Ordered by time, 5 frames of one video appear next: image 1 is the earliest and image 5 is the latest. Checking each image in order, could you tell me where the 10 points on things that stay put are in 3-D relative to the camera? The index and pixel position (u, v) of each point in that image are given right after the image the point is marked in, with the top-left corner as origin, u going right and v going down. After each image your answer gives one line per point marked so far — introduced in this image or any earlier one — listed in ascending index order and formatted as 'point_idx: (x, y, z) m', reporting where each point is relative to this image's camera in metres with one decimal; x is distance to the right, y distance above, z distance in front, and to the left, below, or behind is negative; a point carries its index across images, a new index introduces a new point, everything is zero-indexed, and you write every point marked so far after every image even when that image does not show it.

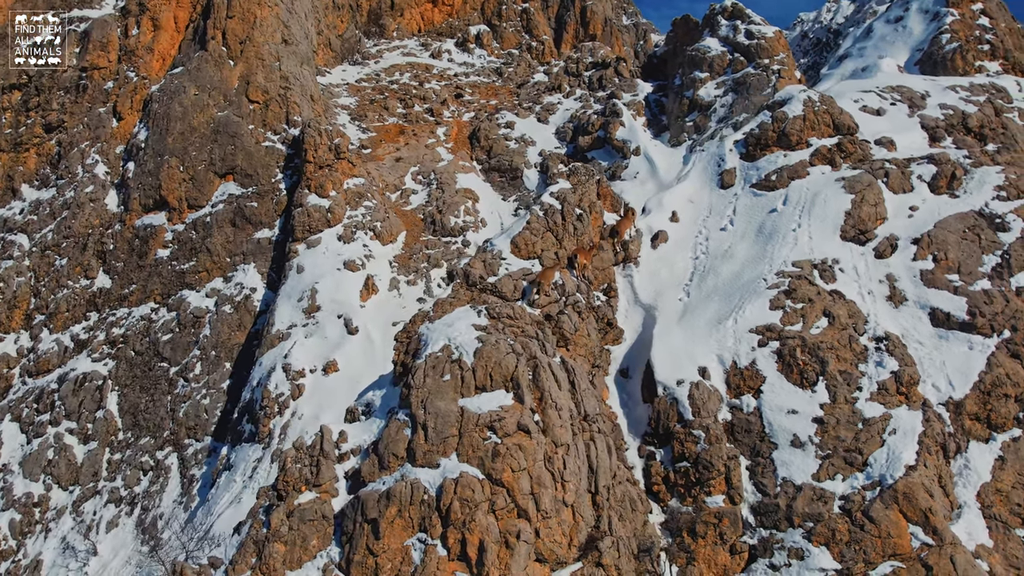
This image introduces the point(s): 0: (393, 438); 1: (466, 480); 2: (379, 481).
0: (-2.2, -2.7, +17.7) m
1: (-0.8, -3.2, +16.6) m
2: (-2.4, -3.4, +17.4) m
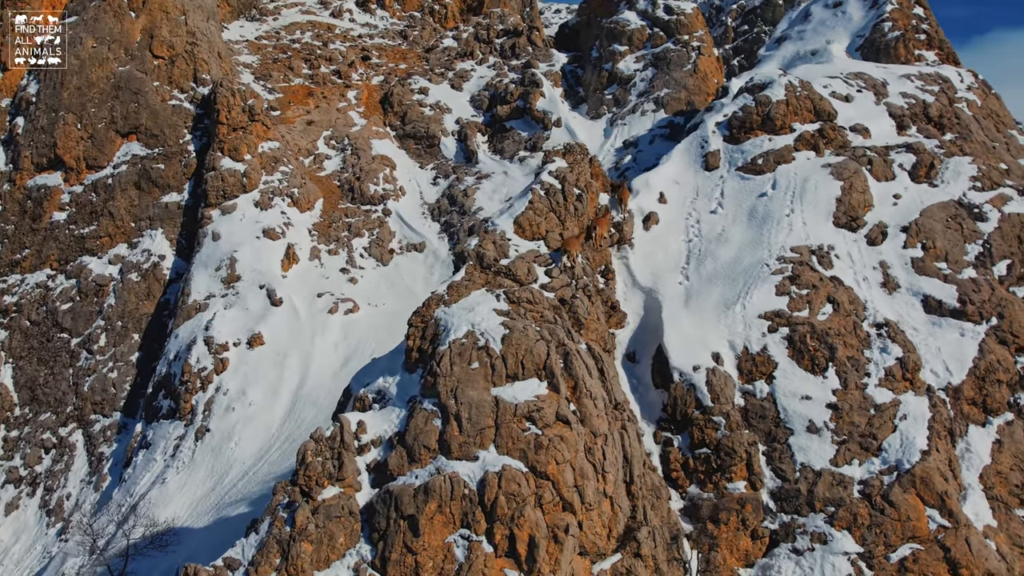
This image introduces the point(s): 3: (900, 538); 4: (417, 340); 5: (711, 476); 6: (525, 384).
0: (-1.6, -2.4, +17.0) m
1: (0.0, -3.0, +16.1) m
2: (-1.8, -3.1, +16.7) m
3: (+7.0, -4.5, +17.8) m
4: (-1.8, -1.0, +18.7) m
5: (+3.8, -3.6, +18.8) m
6: (+0.2, -1.7, +17.4) m
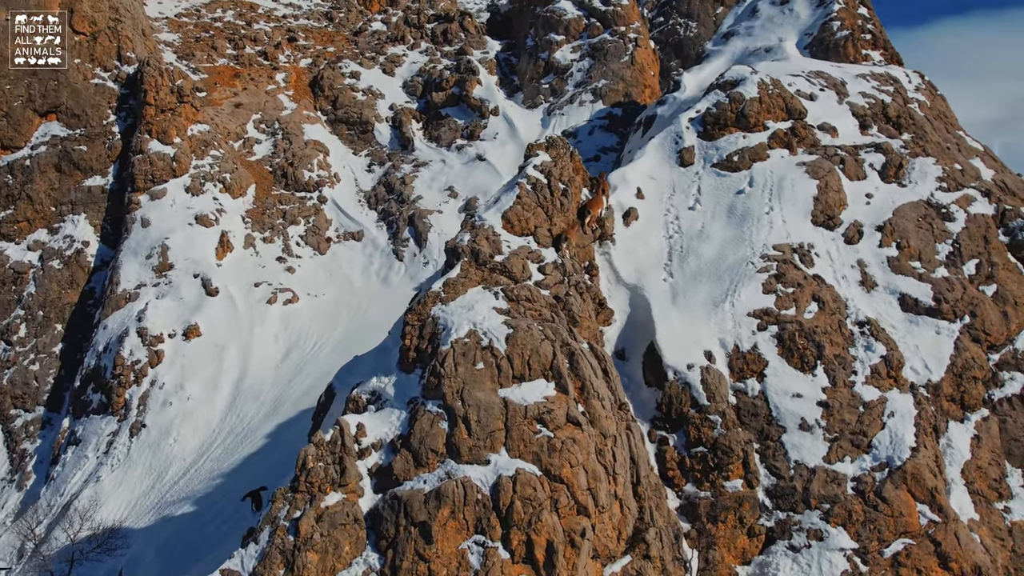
0: (-1.4, -2.4, +16.5) m
1: (+0.2, -3.0, +15.8) m
2: (-1.6, -3.1, +16.2) m
3: (+7.0, -4.5, +18.2) m
4: (-1.8, -0.9, +18.2) m
5: (+3.7, -3.6, +18.8) m
6: (+0.4, -1.7, +17.0) m
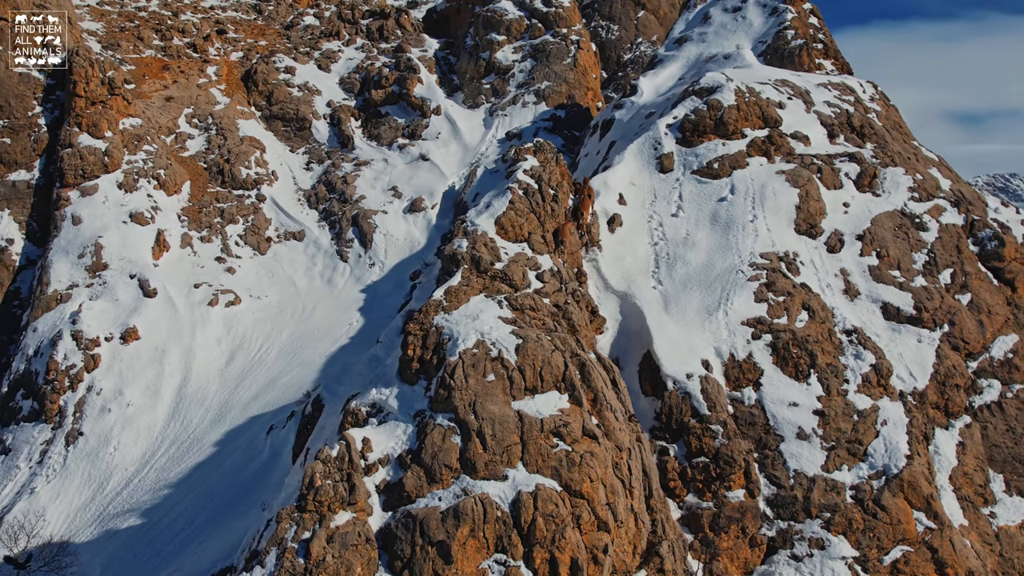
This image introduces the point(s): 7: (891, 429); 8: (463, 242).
0: (-1.2, -2.6, +16.0) m
1: (+0.5, -3.2, +15.4) m
2: (-1.3, -3.3, +15.6) m
3: (+7.1, -4.7, +18.4) m
4: (-1.7, -1.1, +17.6) m
5: (+3.8, -3.7, +18.7) m
6: (+0.6, -1.8, +16.6) m
7: (+7.6, -2.8, +19.7) m
8: (-0.9, +0.9, +19.5) m
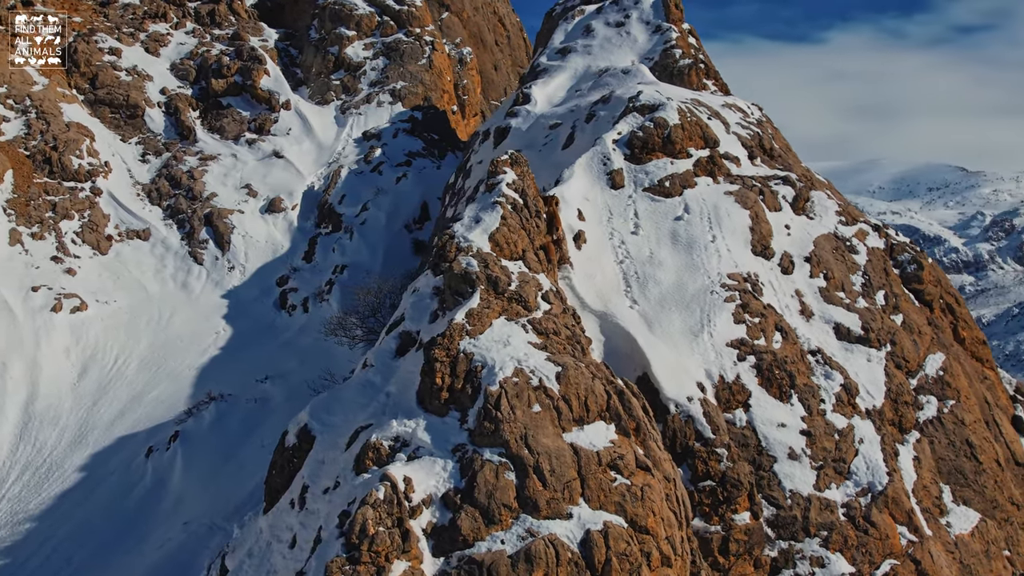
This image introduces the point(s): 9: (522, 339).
0: (-0.2, -3.0, +14.9) m
1: (+1.5, -3.6, +14.7) m
2: (-0.3, -3.7, +14.5) m
3: (+7.2, -5.2, +19.2) m
4: (-1.1, -1.5, +16.4) m
5: (+3.9, -4.2, +18.8) m
6: (+1.3, -2.3, +16.0) m
7: (+7.4, -3.3, +20.6) m
8: (-0.8, +0.5, +18.4) m
9: (+0.2, -0.9, +16.9) m
